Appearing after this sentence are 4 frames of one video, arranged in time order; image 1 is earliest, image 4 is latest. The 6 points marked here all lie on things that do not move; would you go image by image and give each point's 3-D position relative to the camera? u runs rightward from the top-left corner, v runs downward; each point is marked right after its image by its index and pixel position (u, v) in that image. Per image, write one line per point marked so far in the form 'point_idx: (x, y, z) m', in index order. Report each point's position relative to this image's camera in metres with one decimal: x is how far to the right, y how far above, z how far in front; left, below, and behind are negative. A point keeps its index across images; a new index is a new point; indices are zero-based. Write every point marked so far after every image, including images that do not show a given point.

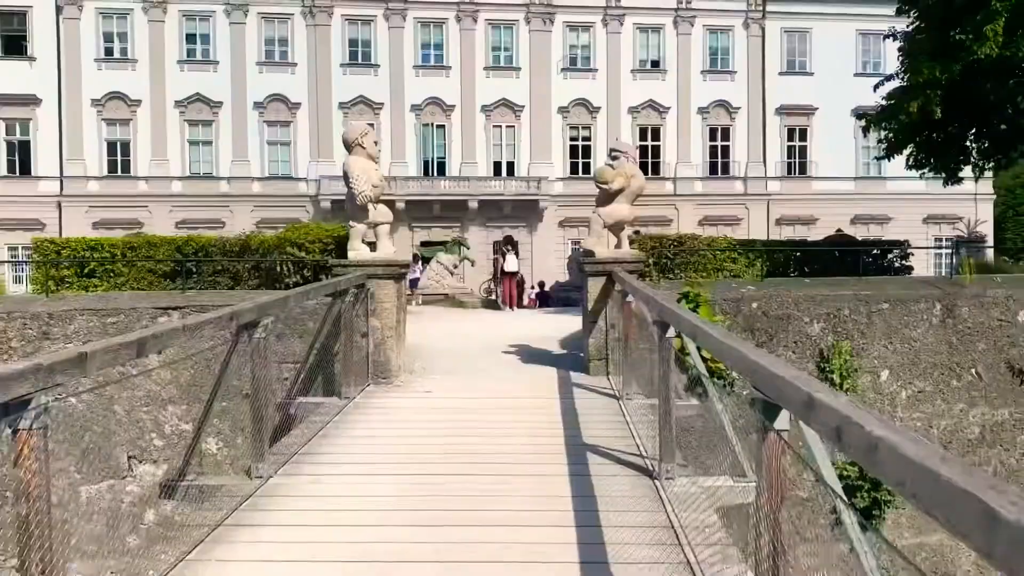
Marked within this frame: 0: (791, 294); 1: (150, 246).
0: (+2.9, -0.1, +9.2) m
1: (-4.5, +0.5, +11.2) m
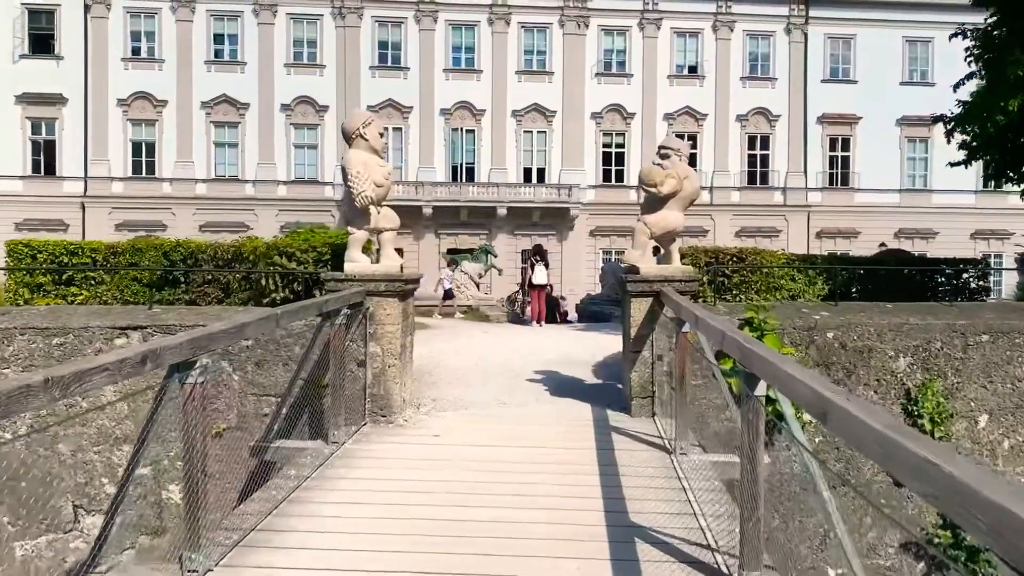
0: (+3.1, -0.3, +7.8) m
1: (-4.2, +0.4, +10.0) m
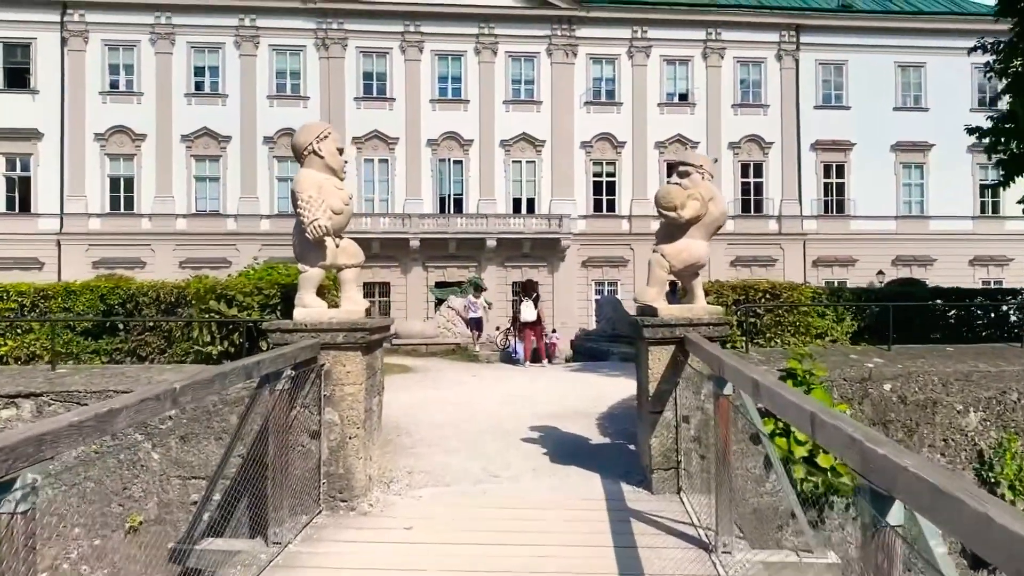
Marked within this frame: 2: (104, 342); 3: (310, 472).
0: (+3.1, -0.6, +6.5) m
1: (-4.3, 0.0, +8.7) m
2: (-3.7, -0.5, +8.1) m
3: (-1.1, -1.0, +5.1) m
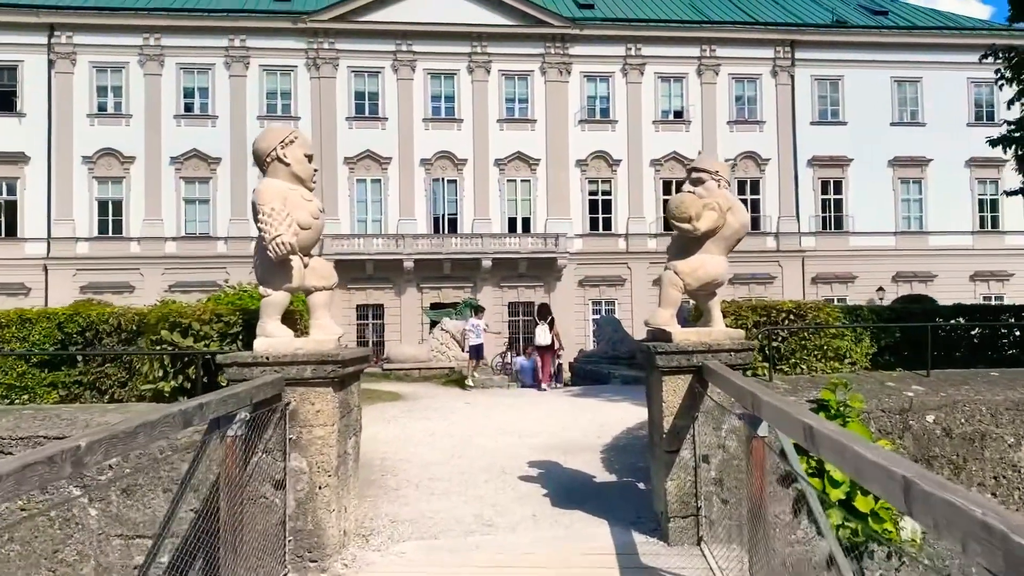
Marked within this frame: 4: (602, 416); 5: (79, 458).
0: (+3.0, -0.7, +5.8) m
1: (-4.3, -0.3, +8.0) m
2: (-3.7, -0.7, +7.4) m
3: (-1.2, -1.2, +4.4) m
4: (+1.0, -1.4, +10.1) m
5: (-1.3, -0.5, +2.7) m
